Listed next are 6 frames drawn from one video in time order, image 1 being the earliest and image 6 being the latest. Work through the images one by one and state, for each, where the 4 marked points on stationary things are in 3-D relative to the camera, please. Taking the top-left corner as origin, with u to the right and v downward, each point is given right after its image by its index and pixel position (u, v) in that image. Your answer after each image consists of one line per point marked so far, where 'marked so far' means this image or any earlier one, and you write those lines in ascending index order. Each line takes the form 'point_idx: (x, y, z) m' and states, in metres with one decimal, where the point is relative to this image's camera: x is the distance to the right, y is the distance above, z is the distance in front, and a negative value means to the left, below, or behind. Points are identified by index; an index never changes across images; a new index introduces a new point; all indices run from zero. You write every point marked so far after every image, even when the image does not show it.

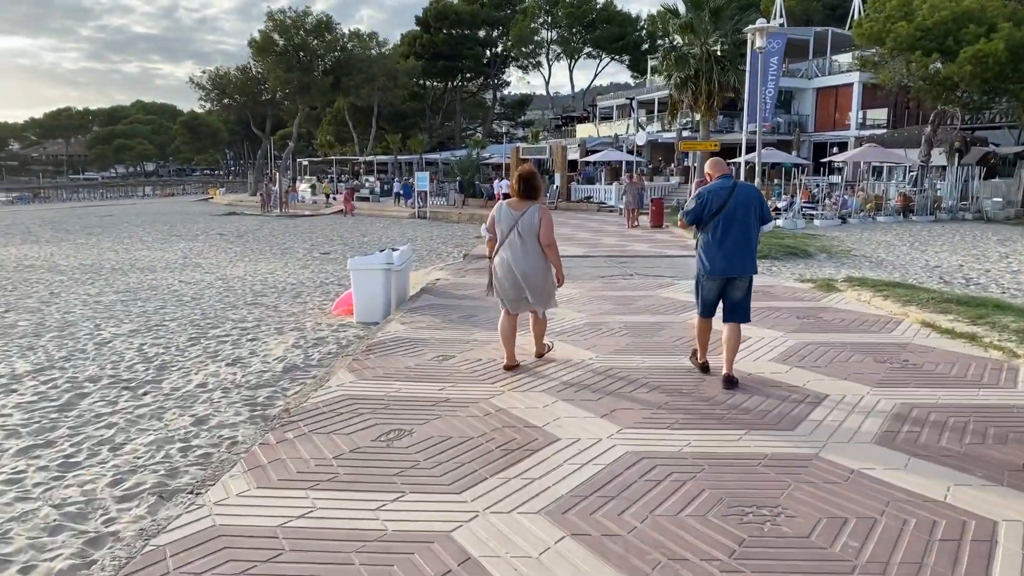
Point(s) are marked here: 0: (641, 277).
0: (+1.8, +0.1, +11.2) m
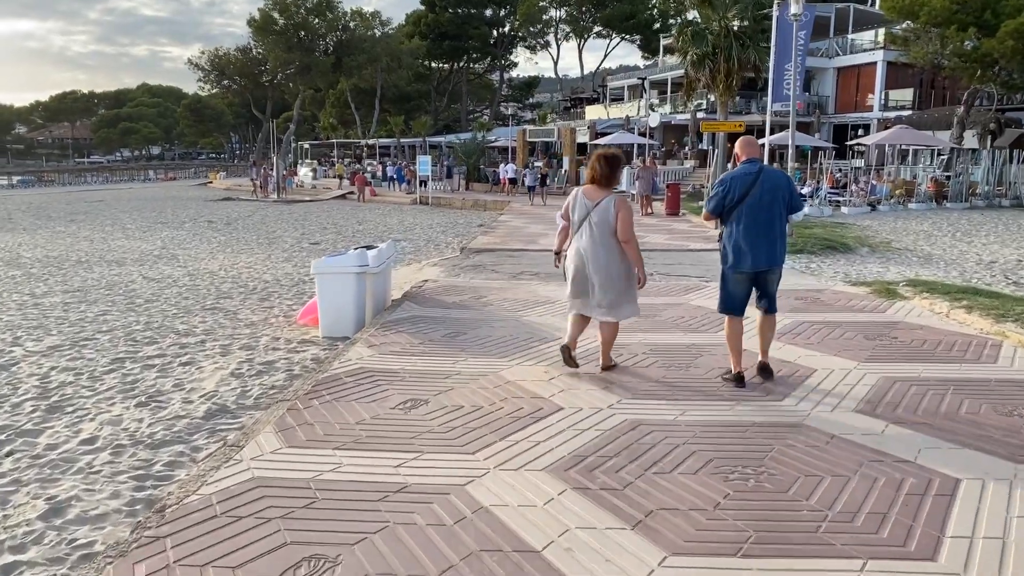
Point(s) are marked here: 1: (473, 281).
0: (+1.8, +0.1, +9.6) m
1: (-0.5, +0.1, +9.6) m
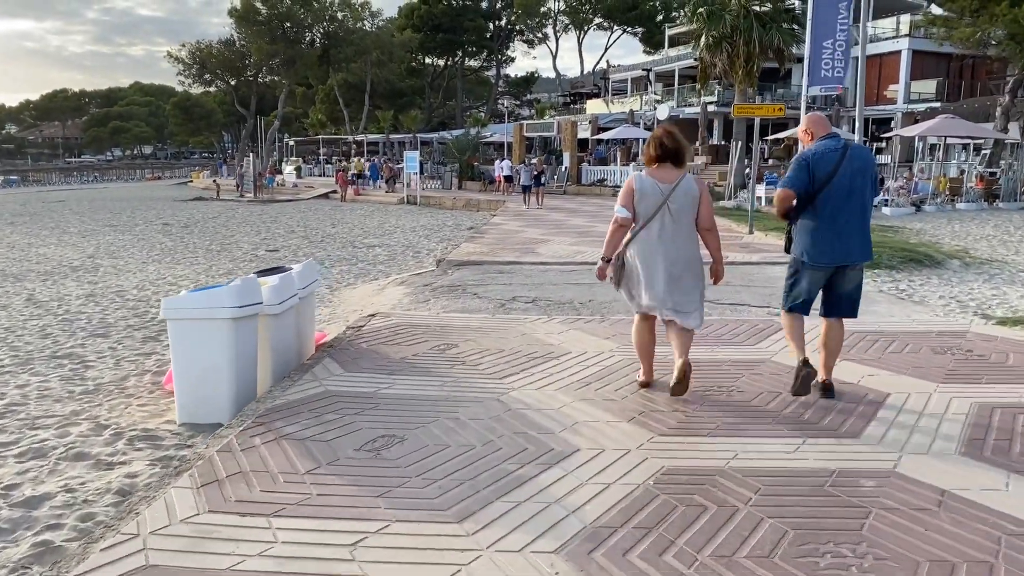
0: (+1.7, -0.2, +6.8) m
1: (-0.6, -0.2, +6.7) m
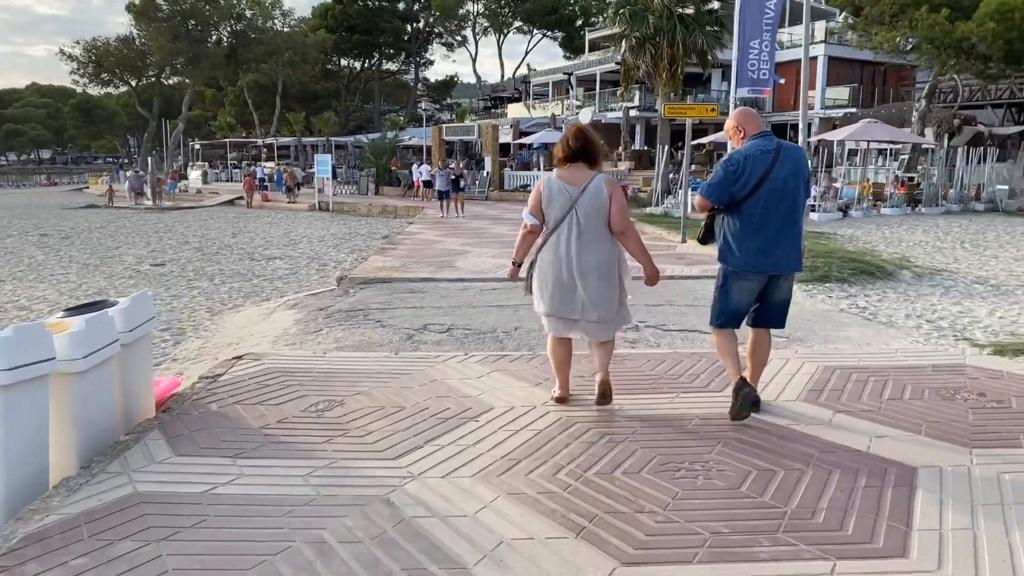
0: (+1.0, -0.4, +5.7) m
1: (-1.2, -0.4, +5.4) m
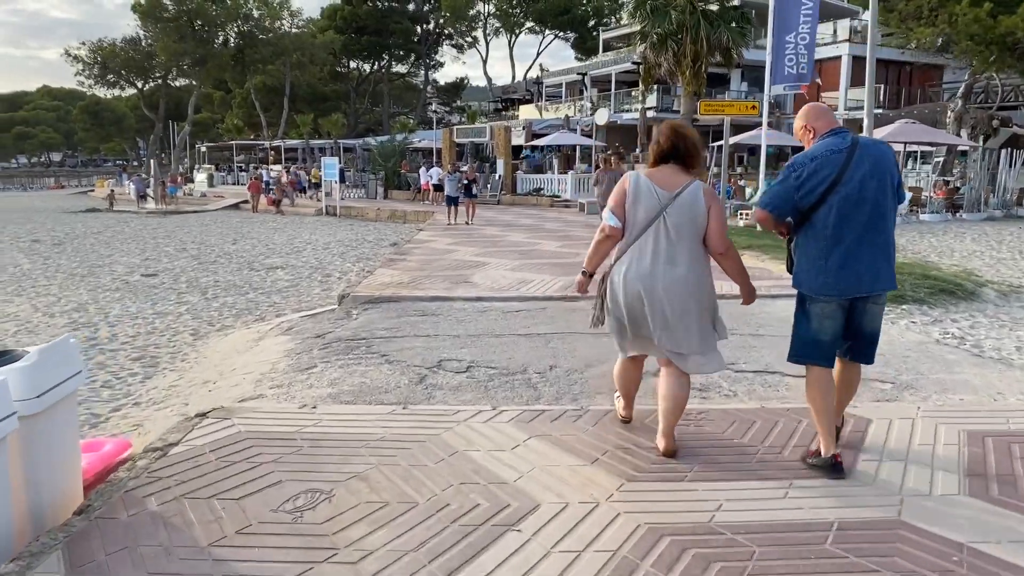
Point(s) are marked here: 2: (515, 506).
0: (+1.3, -0.6, +4.6) m
1: (-1.0, -0.6, +4.3) m
2: (0.0, -0.8, +3.0) m
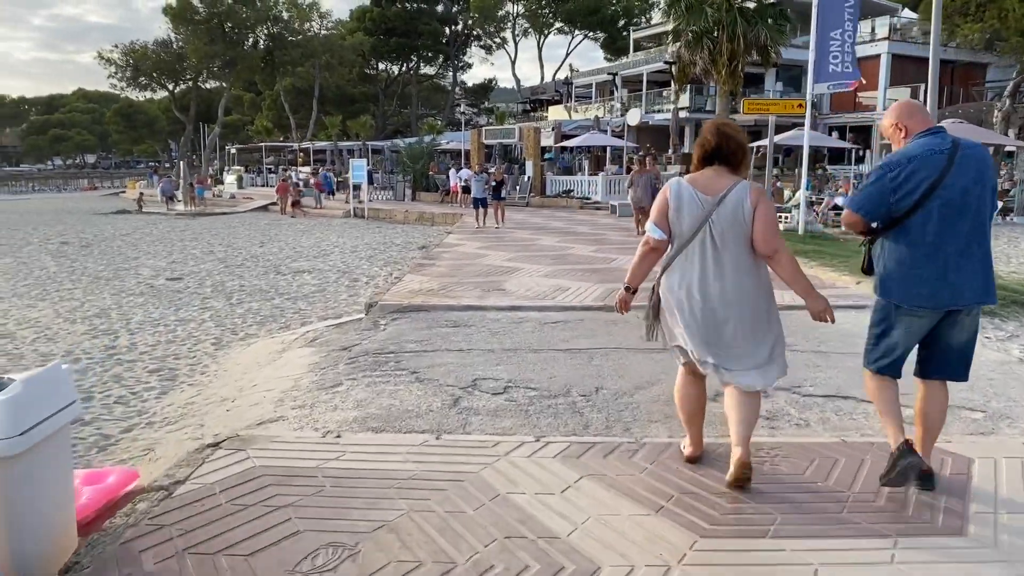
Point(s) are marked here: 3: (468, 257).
0: (+1.5, -0.6, +4.1) m
1: (-0.8, -0.7, +3.9) m
2: (+0.2, -0.9, +2.6) m
3: (-0.7, +0.5, +12.4) m
